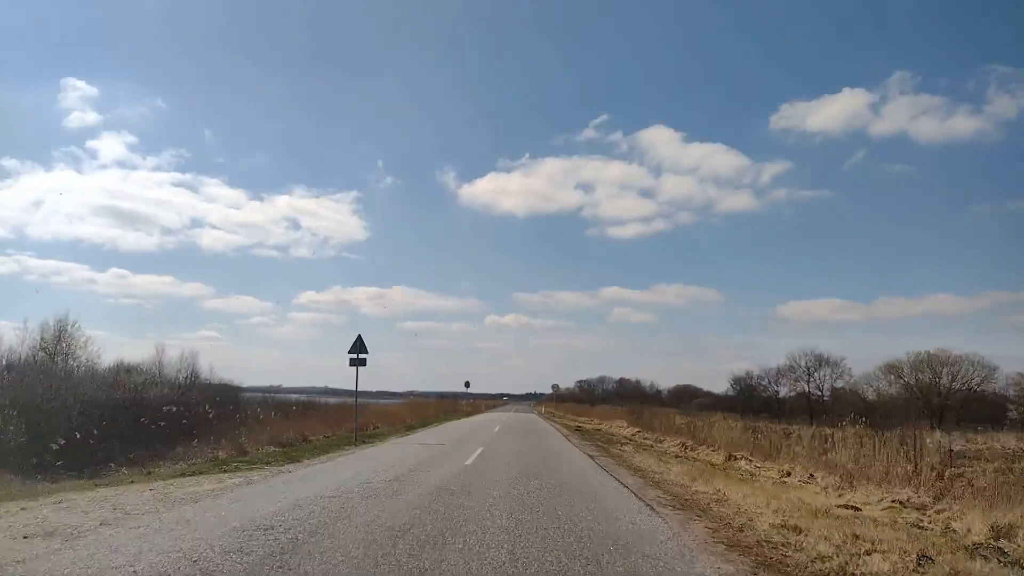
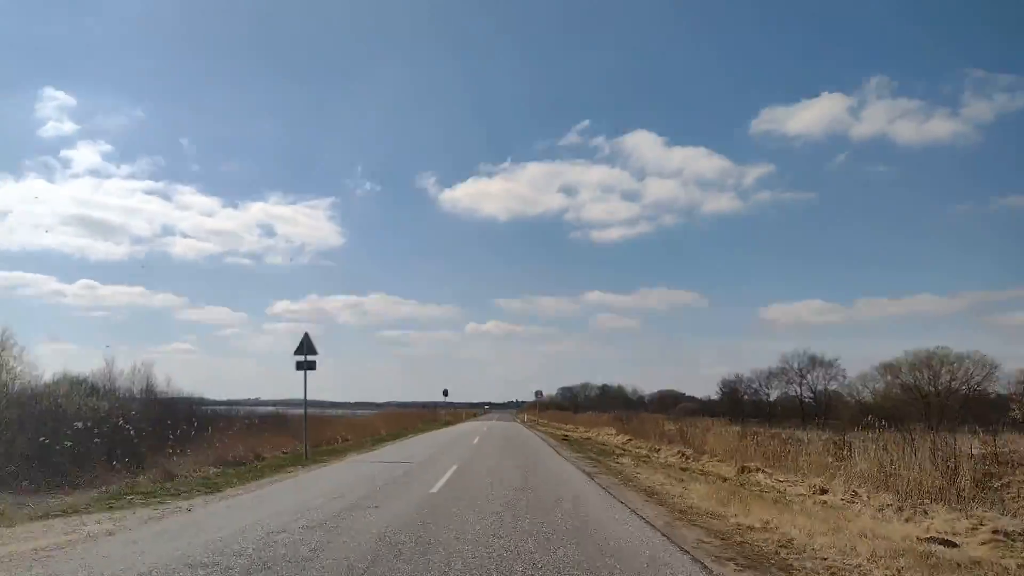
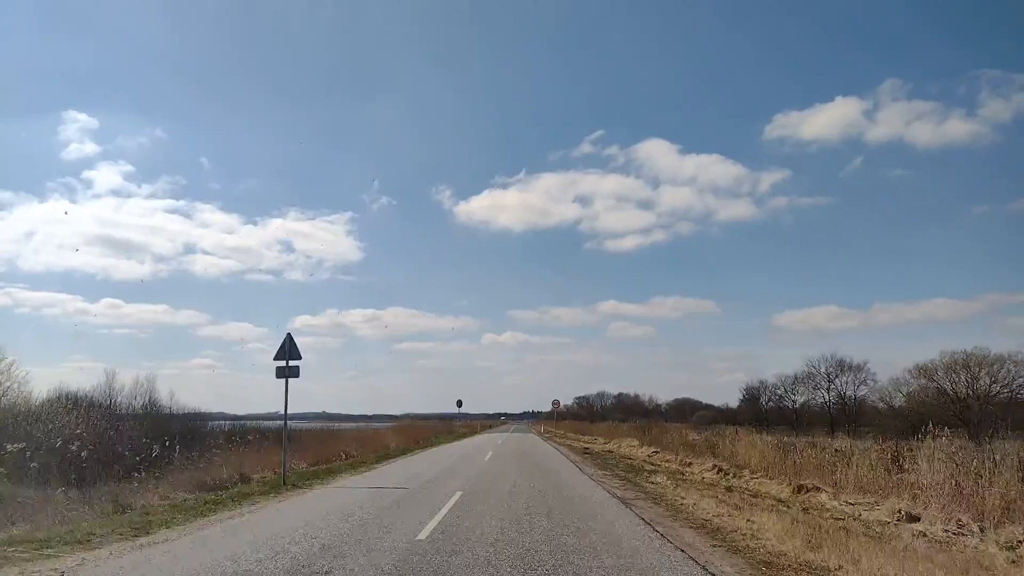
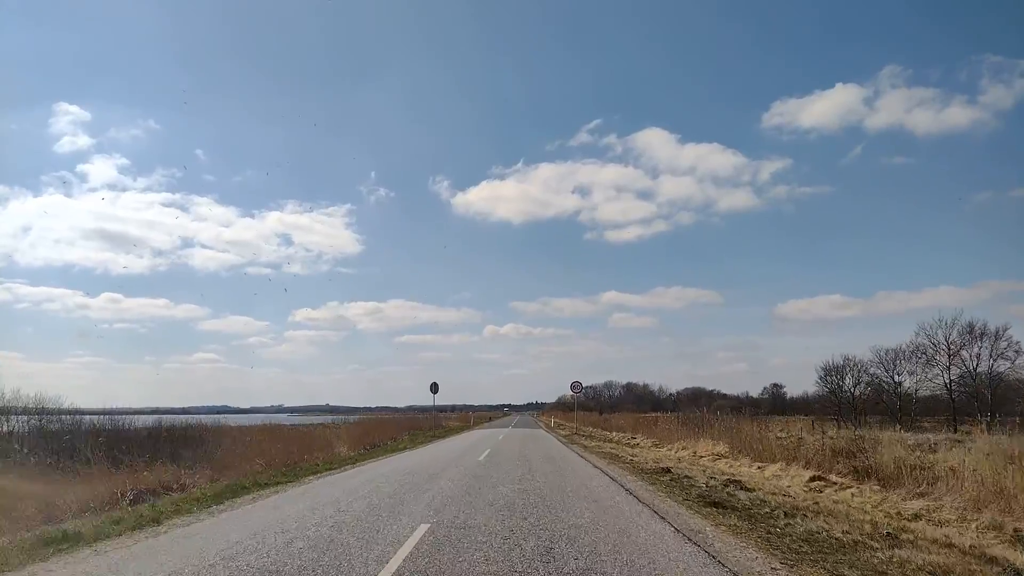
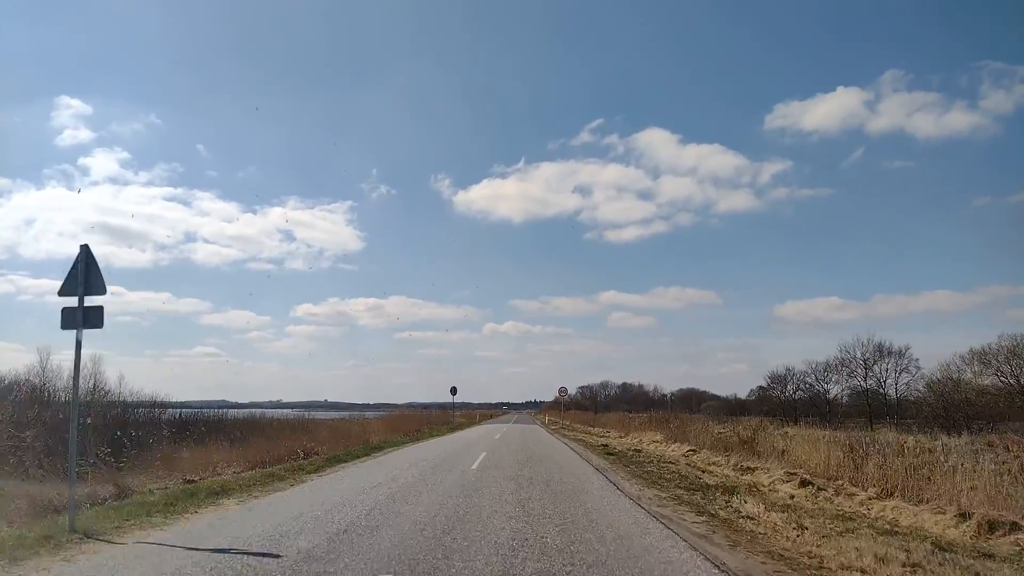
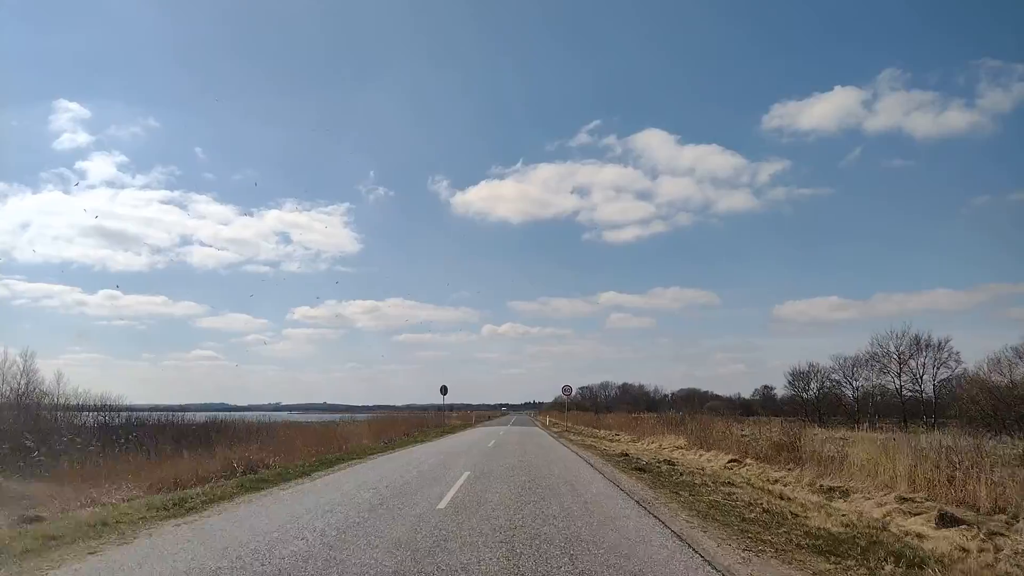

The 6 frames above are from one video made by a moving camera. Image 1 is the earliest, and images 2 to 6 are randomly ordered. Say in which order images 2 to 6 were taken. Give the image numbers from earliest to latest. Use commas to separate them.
2, 3, 5, 6, 4
